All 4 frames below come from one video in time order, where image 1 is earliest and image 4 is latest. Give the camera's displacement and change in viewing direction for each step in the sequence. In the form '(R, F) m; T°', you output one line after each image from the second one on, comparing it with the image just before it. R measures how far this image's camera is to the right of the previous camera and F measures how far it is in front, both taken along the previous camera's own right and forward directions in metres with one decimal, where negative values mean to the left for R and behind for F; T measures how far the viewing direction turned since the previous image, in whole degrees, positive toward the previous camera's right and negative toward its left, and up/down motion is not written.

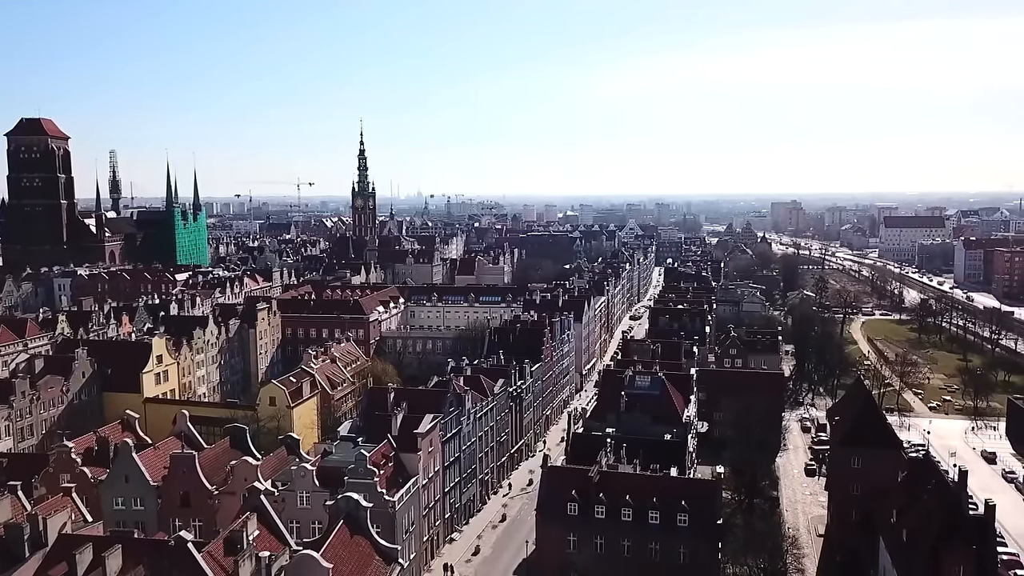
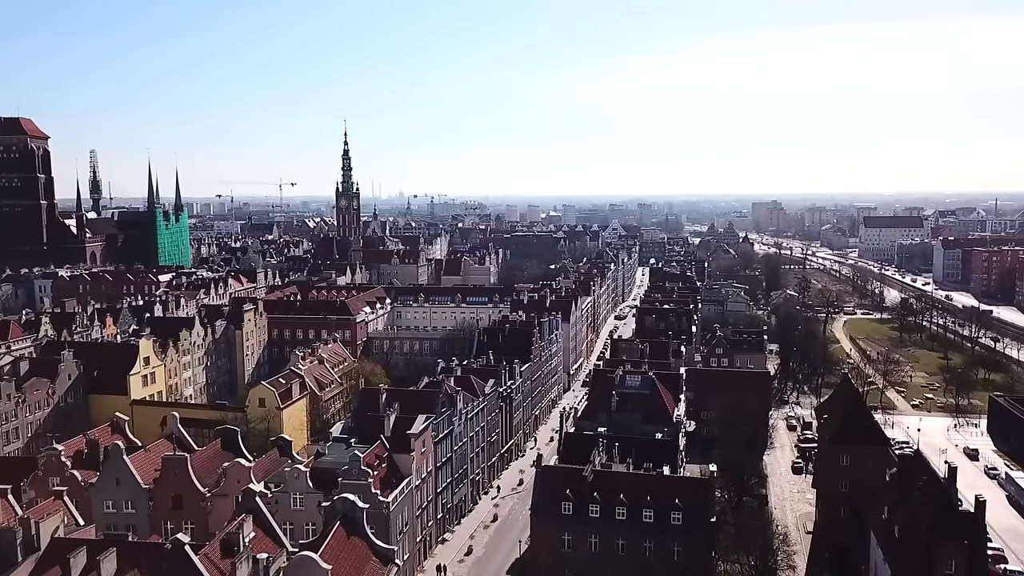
(-0.6, -0.1) m; +1°
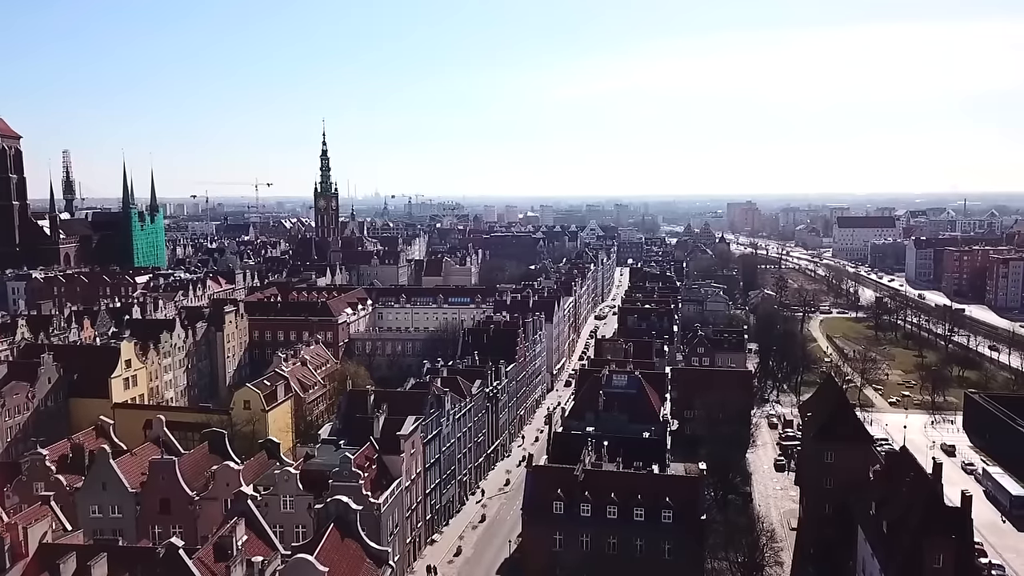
(-0.8, -0.1) m; +2°
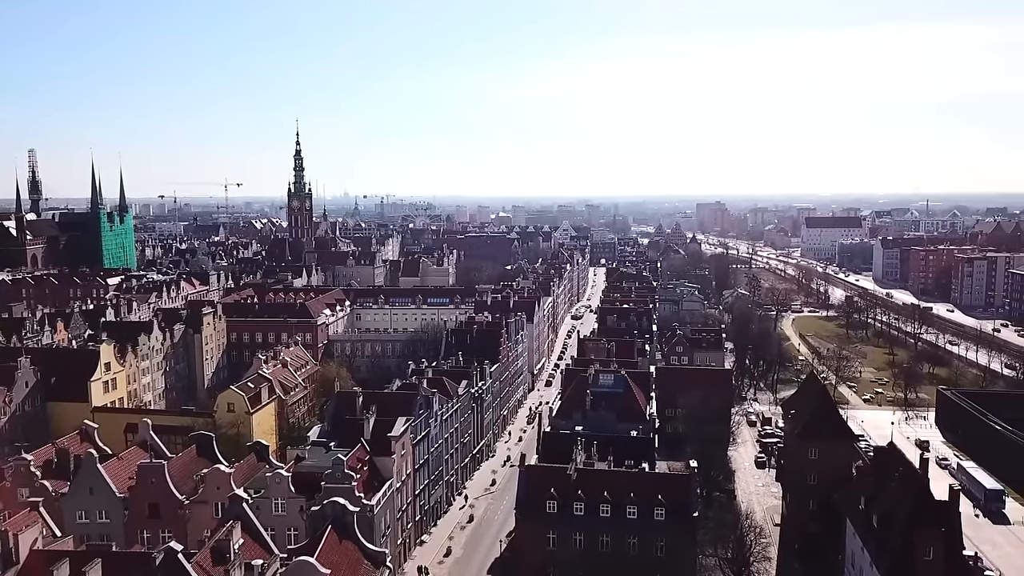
(-1.2, -0.2) m; +2°
